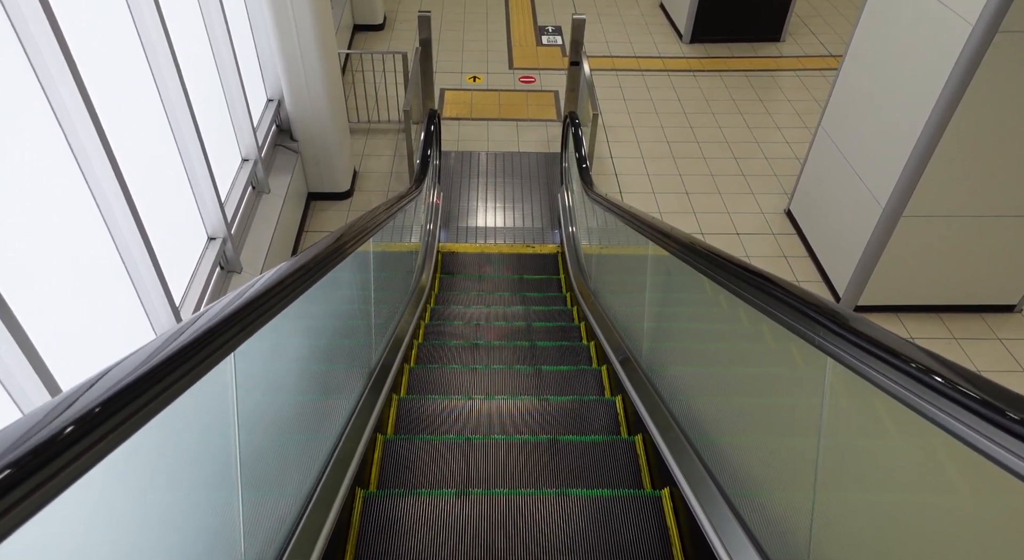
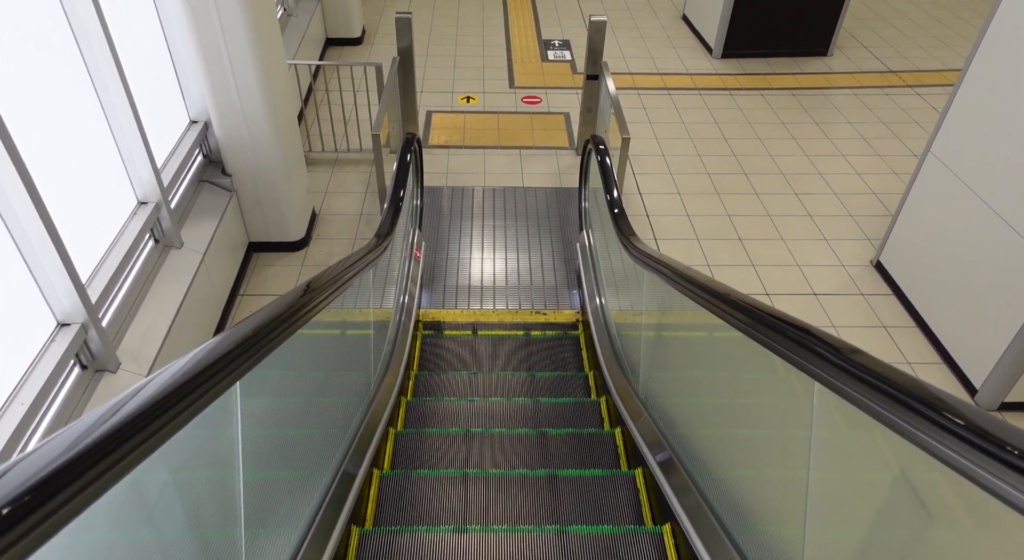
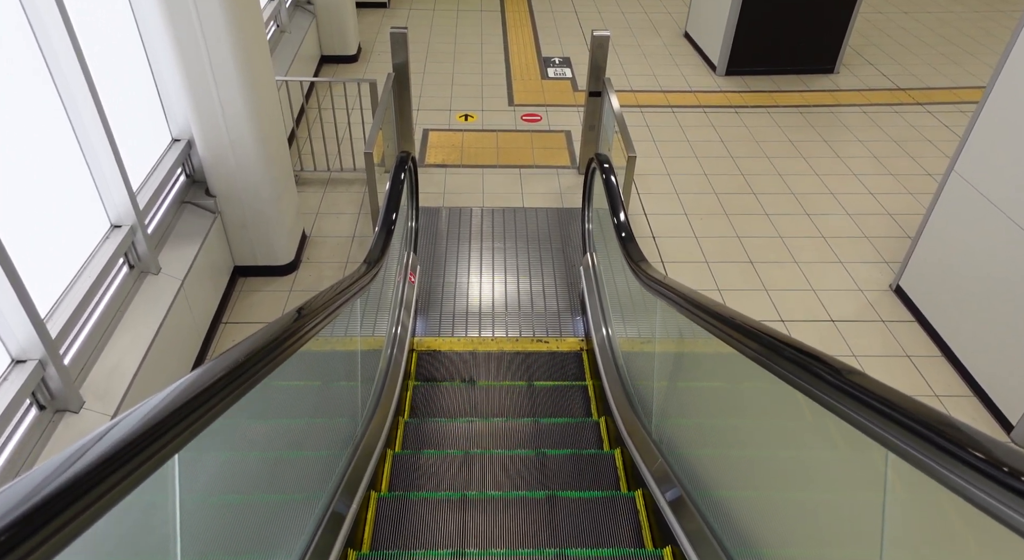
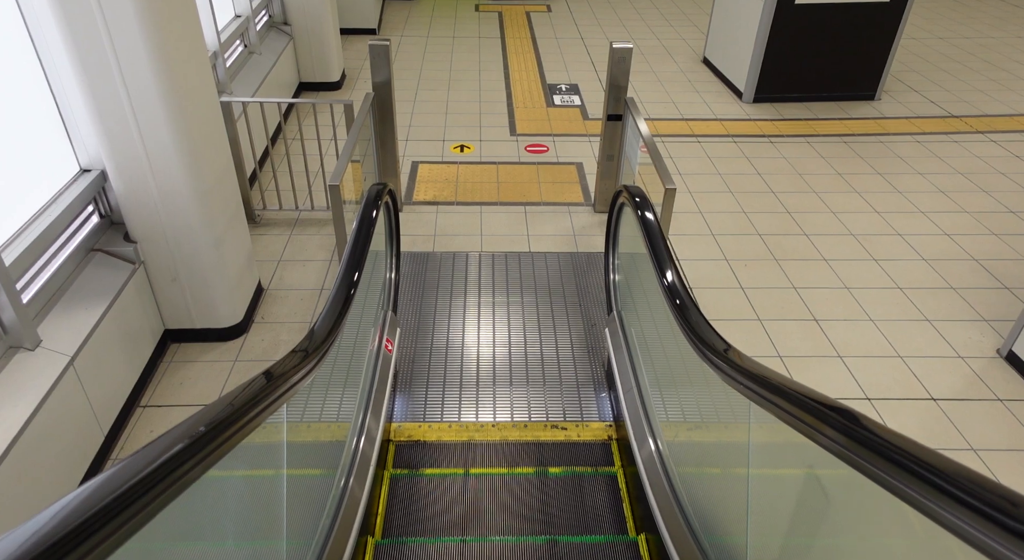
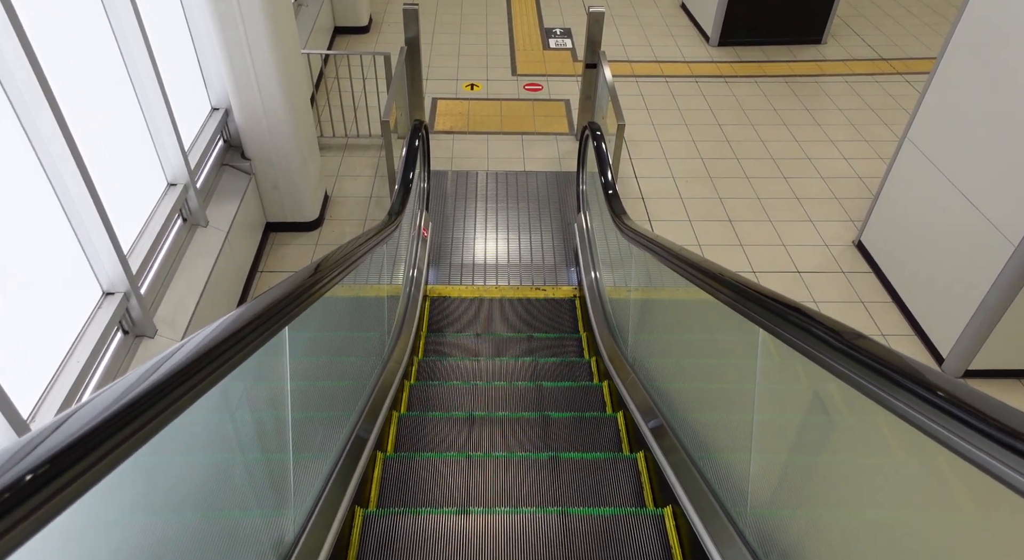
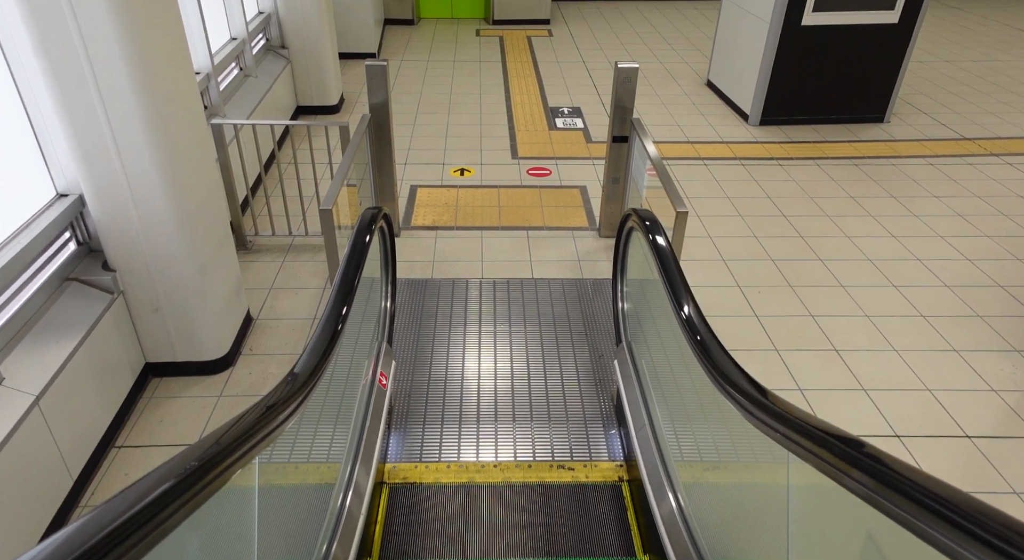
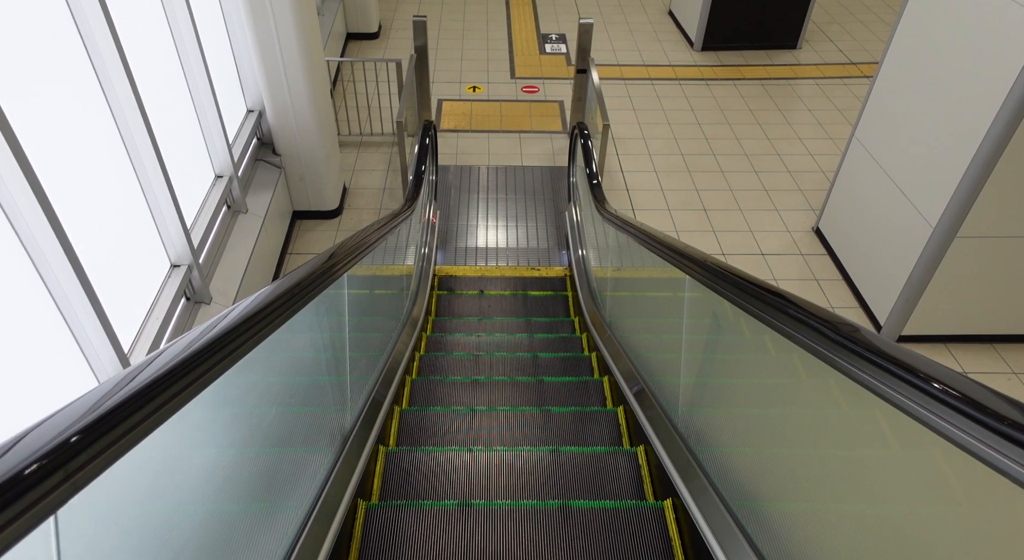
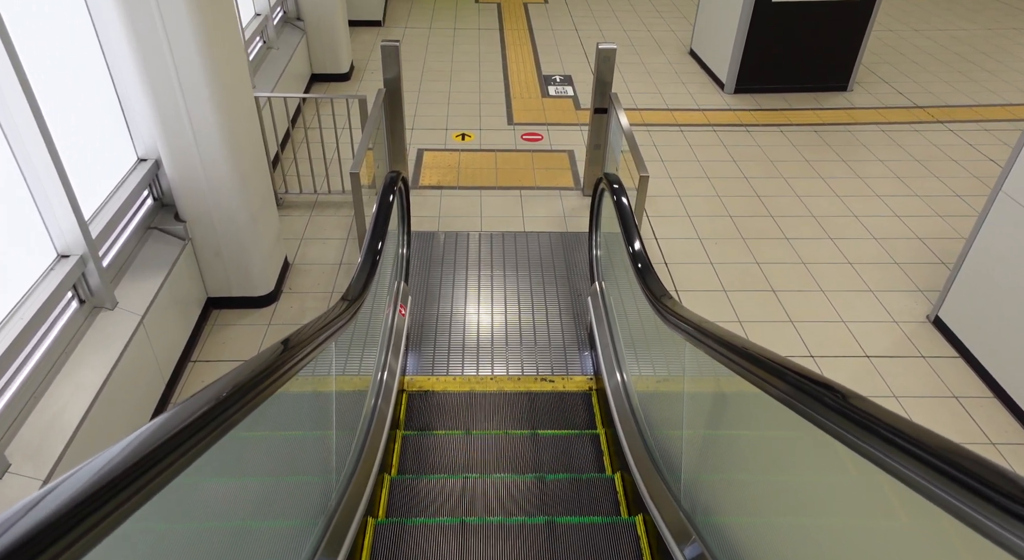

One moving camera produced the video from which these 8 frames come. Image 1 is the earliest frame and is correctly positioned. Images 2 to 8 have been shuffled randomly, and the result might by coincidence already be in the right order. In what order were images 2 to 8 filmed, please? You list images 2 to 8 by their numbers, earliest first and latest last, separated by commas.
7, 5, 2, 3, 8, 4, 6
